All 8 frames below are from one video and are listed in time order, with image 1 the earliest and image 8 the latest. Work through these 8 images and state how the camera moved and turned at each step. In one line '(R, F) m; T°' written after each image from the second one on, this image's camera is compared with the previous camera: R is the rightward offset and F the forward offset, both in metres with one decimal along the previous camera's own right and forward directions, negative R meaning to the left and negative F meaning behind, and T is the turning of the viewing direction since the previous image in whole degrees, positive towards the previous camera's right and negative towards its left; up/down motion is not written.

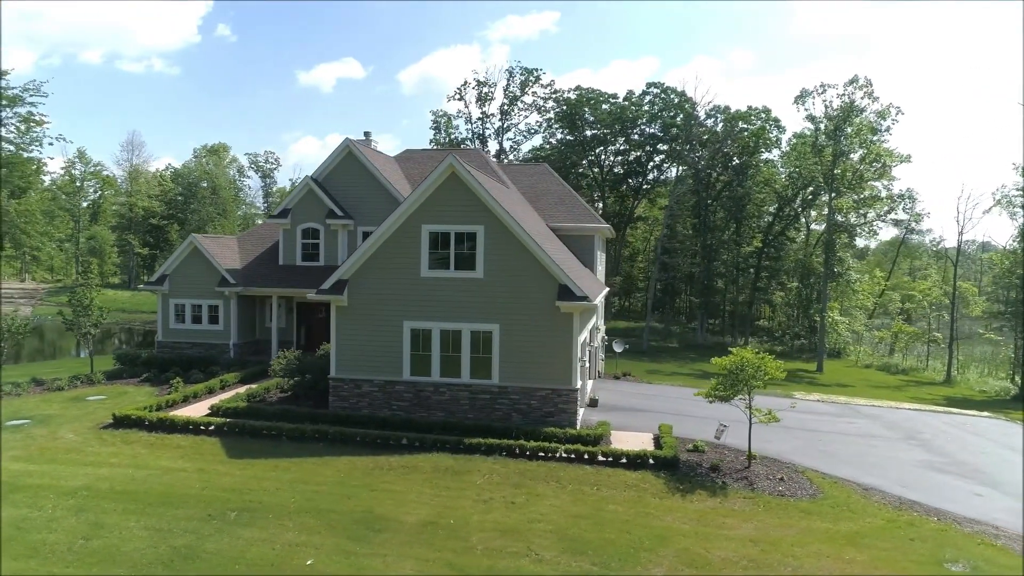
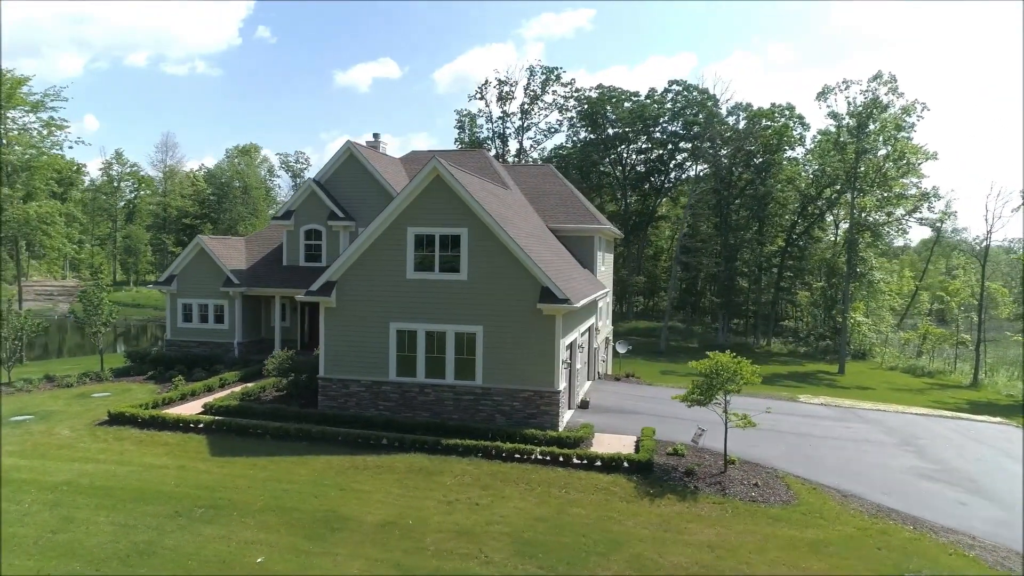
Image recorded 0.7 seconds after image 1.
(+1.0, 0.0) m; -2°
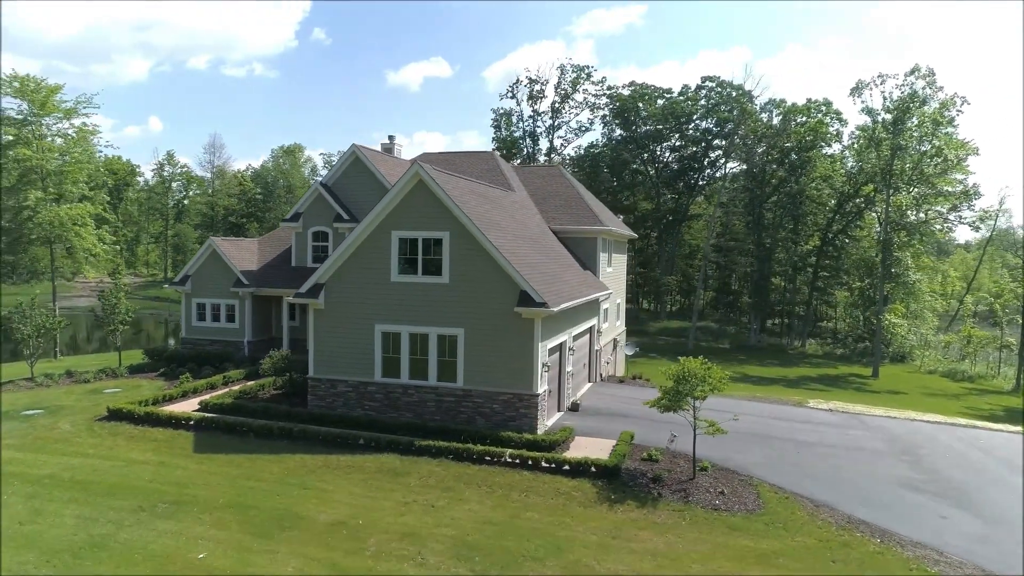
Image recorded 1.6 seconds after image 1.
(+1.3, 0.0) m; -3°
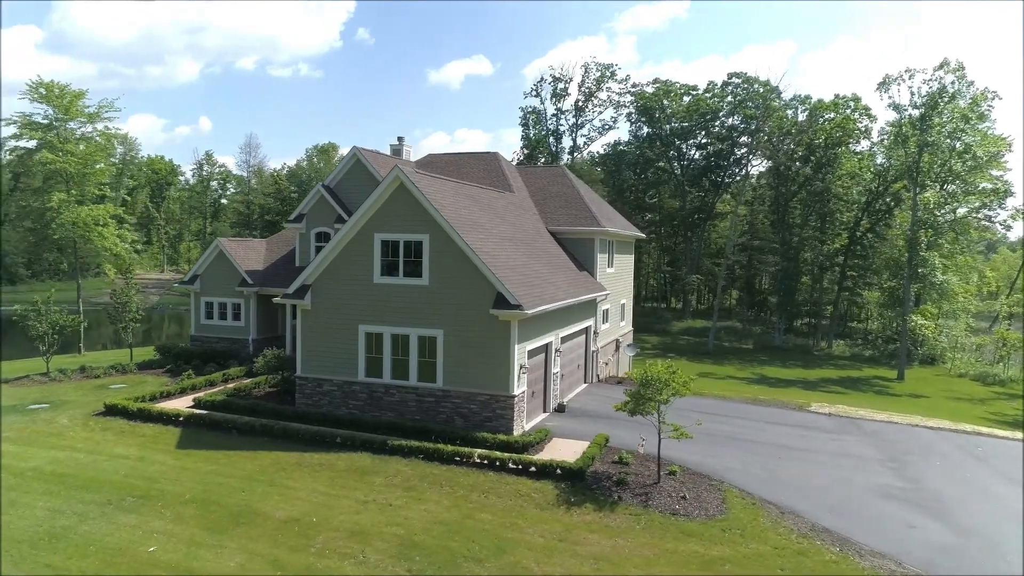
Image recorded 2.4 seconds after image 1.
(+1.2, -0.1) m; -3°
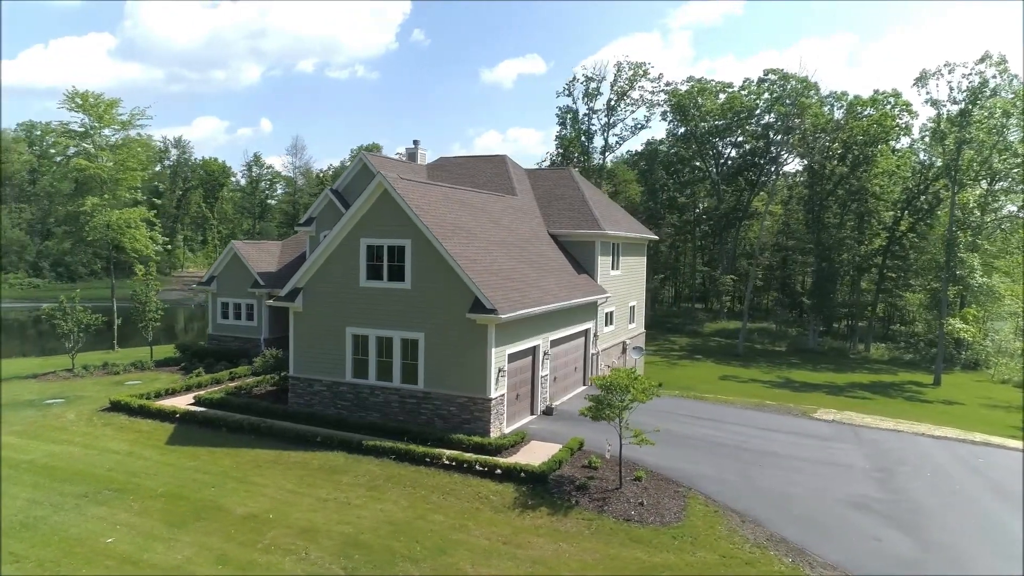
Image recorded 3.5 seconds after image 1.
(+1.4, -0.1) m; -3°
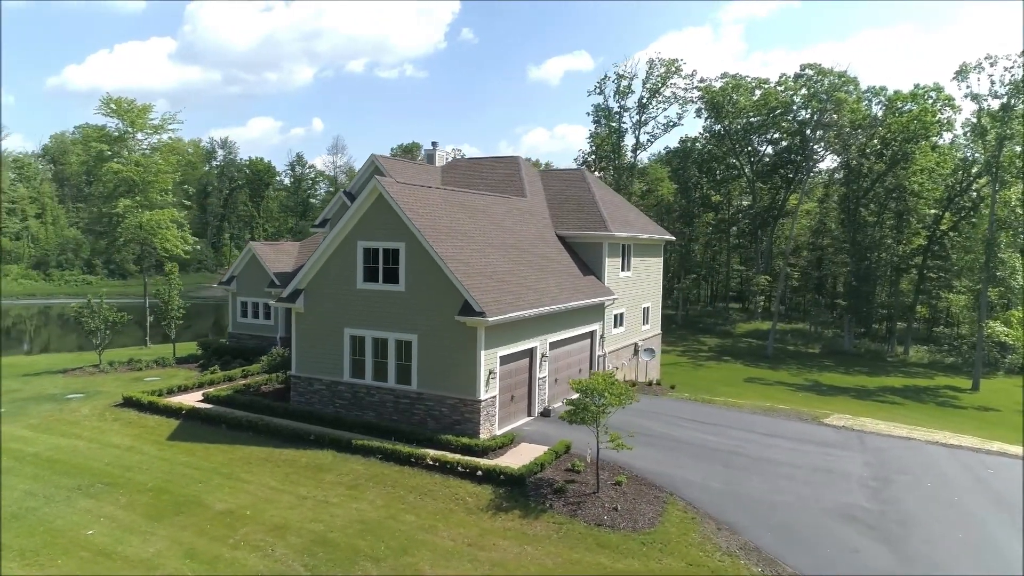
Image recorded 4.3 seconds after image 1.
(+1.1, -0.1) m; -3°
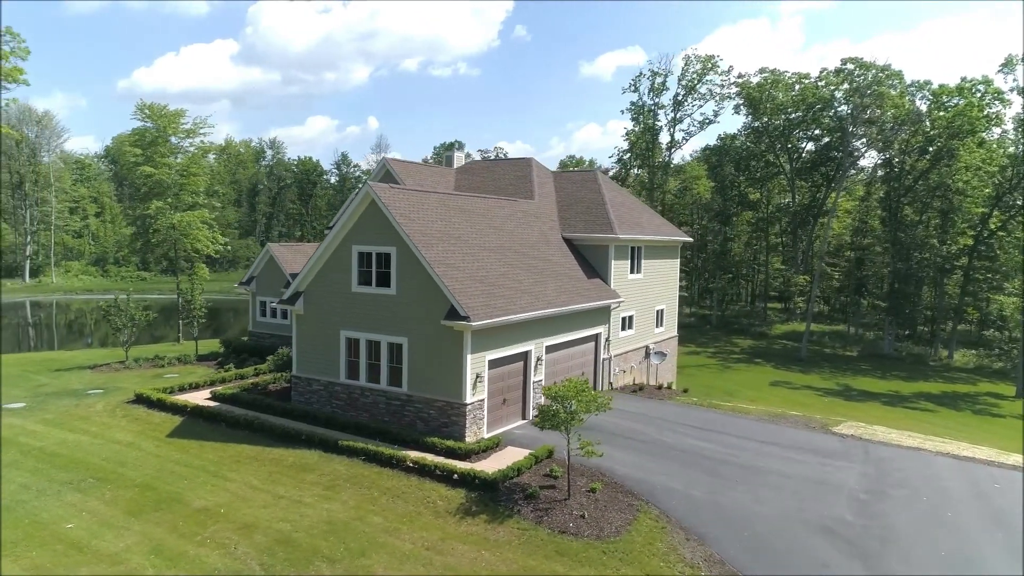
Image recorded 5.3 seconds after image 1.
(+1.3, -0.1) m; -3°
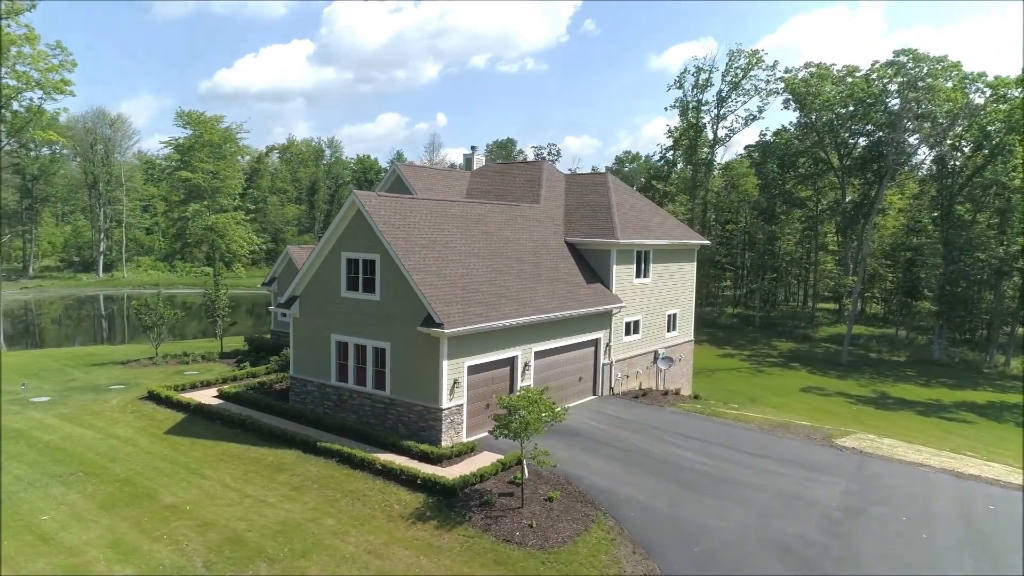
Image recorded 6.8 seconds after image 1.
(+1.8, -0.2) m; -4°
